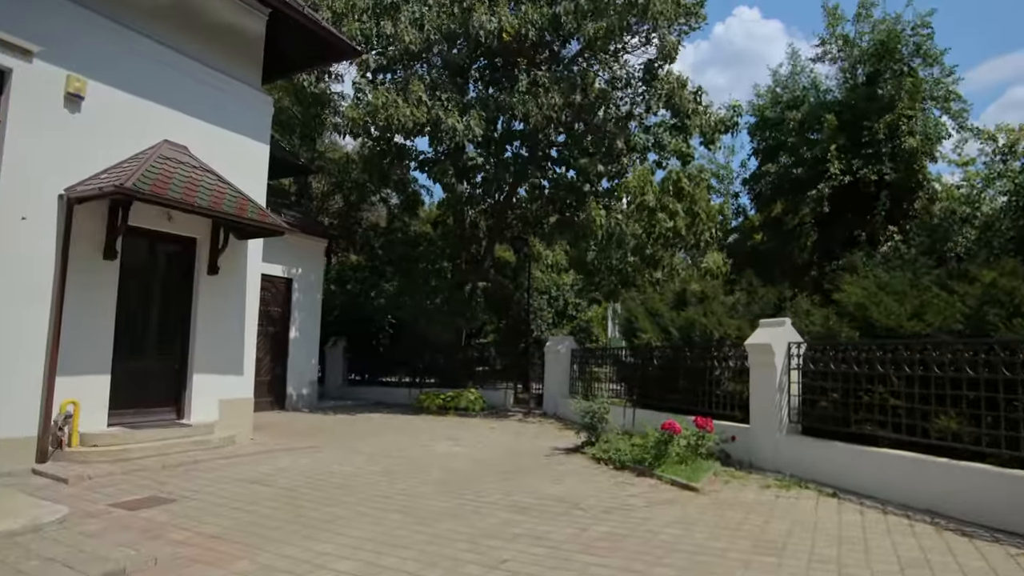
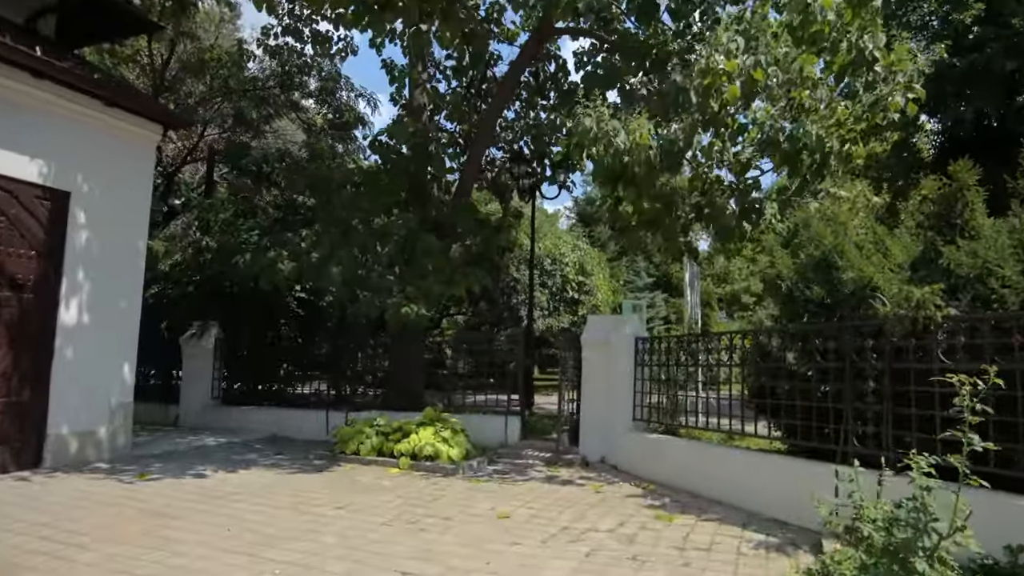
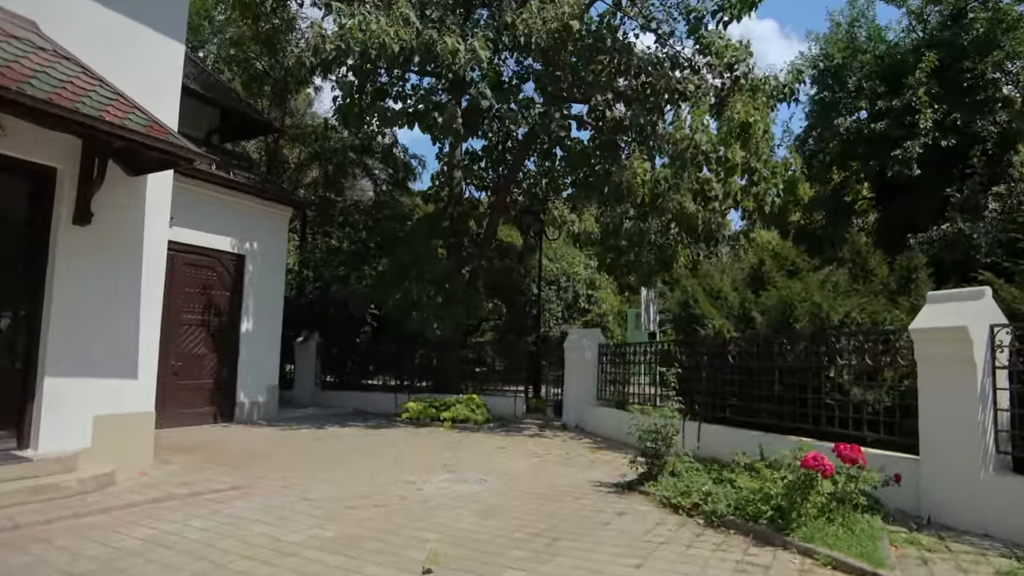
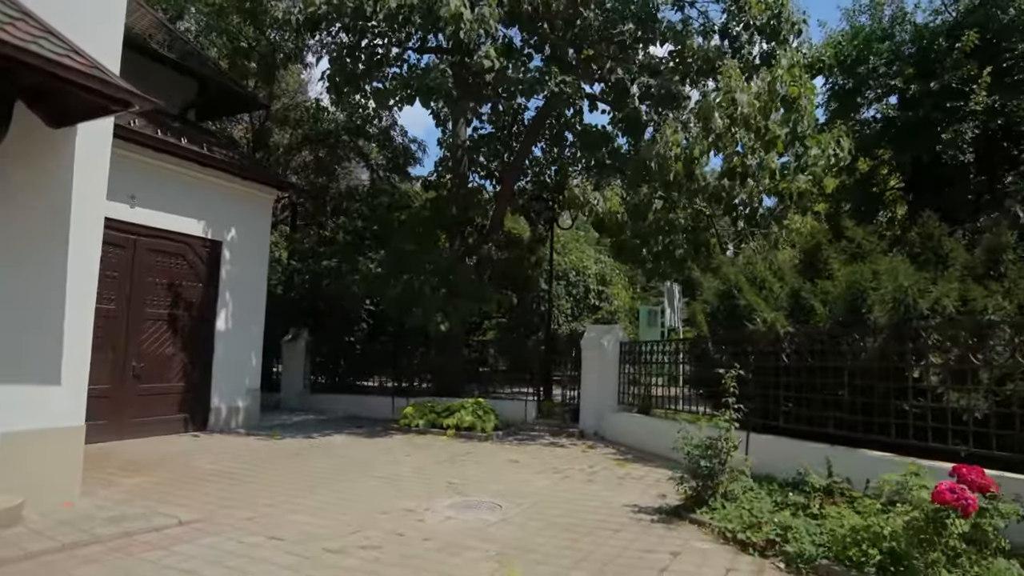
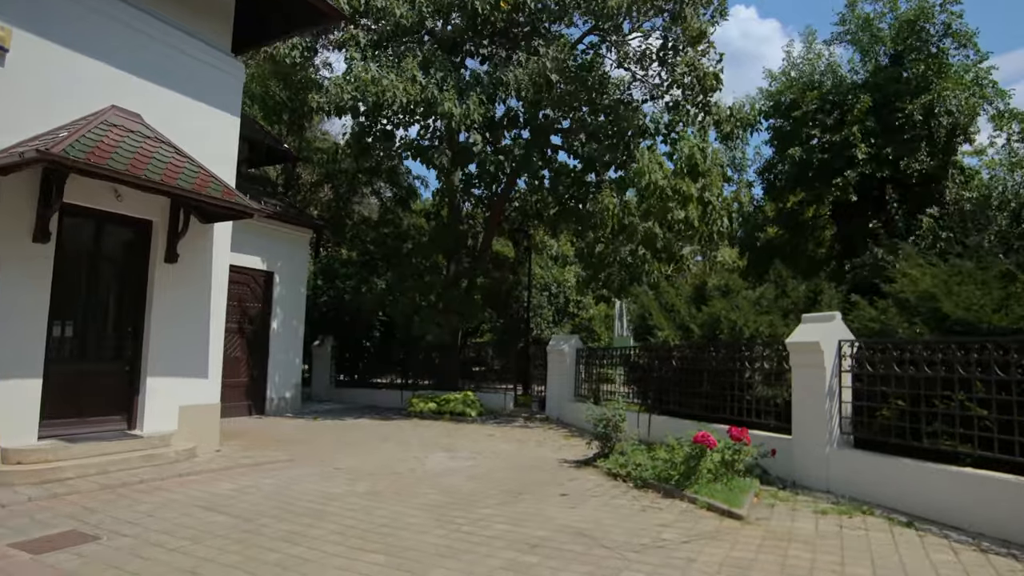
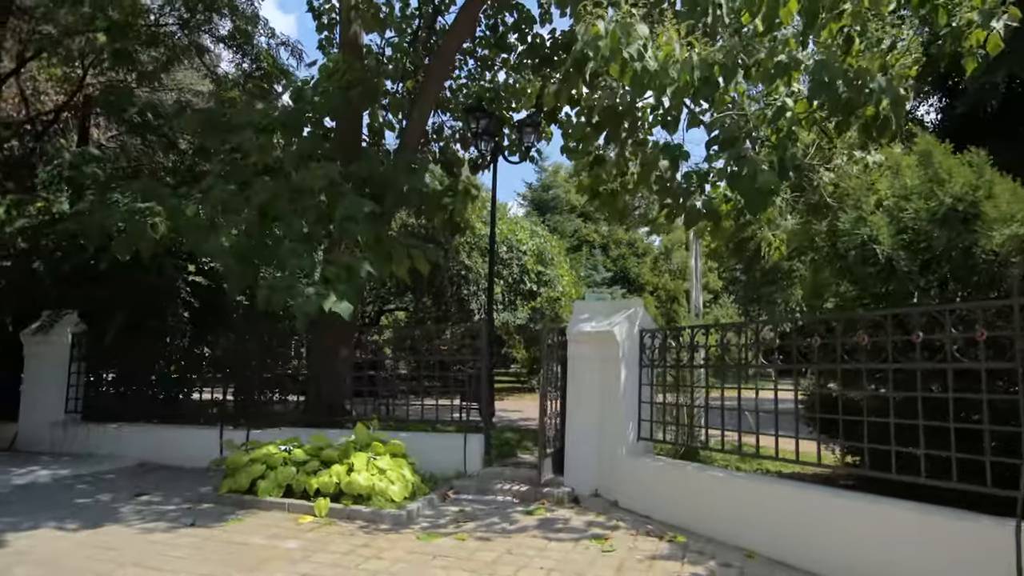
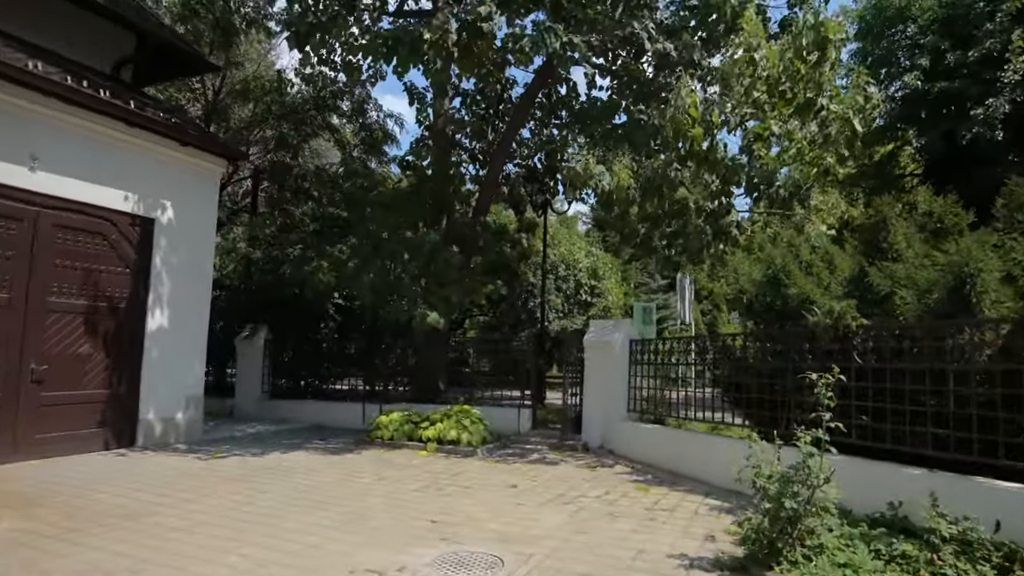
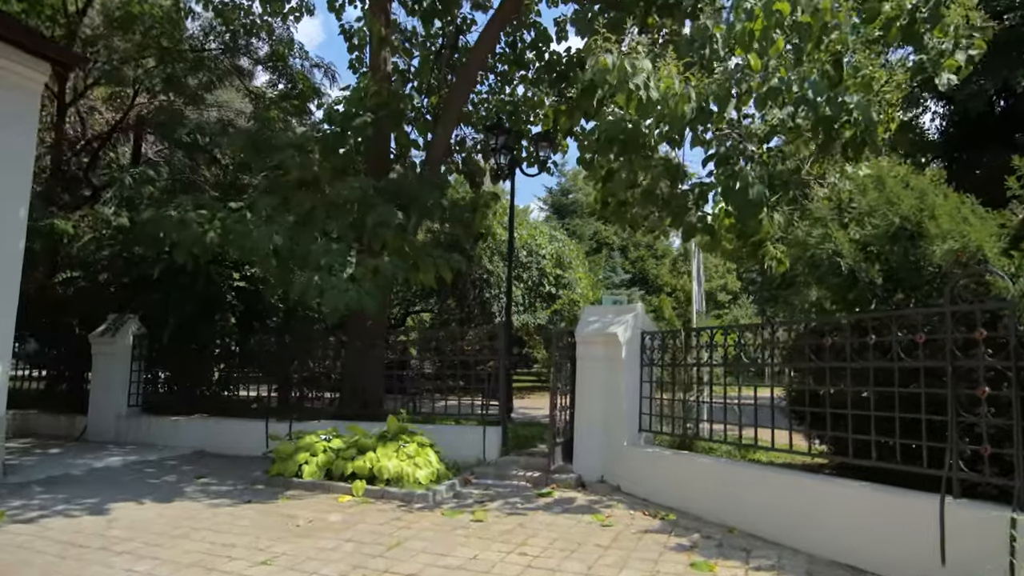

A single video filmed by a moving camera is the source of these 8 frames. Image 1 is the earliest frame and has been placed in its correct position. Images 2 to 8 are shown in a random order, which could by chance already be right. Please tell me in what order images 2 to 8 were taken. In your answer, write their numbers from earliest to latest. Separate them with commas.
5, 3, 4, 7, 2, 8, 6
